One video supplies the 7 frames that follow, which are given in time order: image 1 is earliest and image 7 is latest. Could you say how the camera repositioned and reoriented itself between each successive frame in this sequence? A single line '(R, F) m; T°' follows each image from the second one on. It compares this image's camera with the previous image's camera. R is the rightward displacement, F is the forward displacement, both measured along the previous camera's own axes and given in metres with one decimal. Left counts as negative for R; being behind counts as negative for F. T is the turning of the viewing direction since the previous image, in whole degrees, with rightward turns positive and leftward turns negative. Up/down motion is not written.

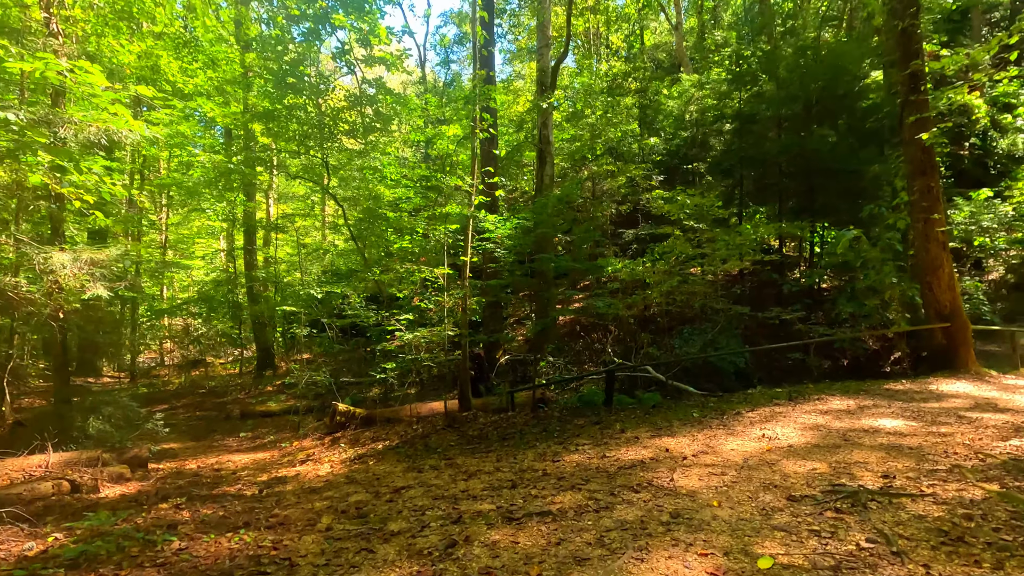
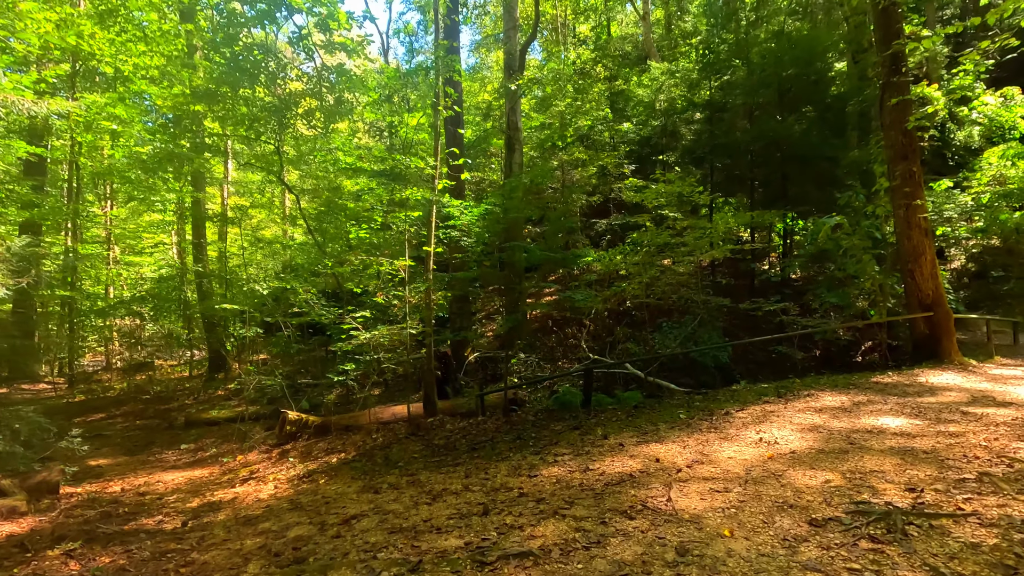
(0.0, +0.5) m; +3°
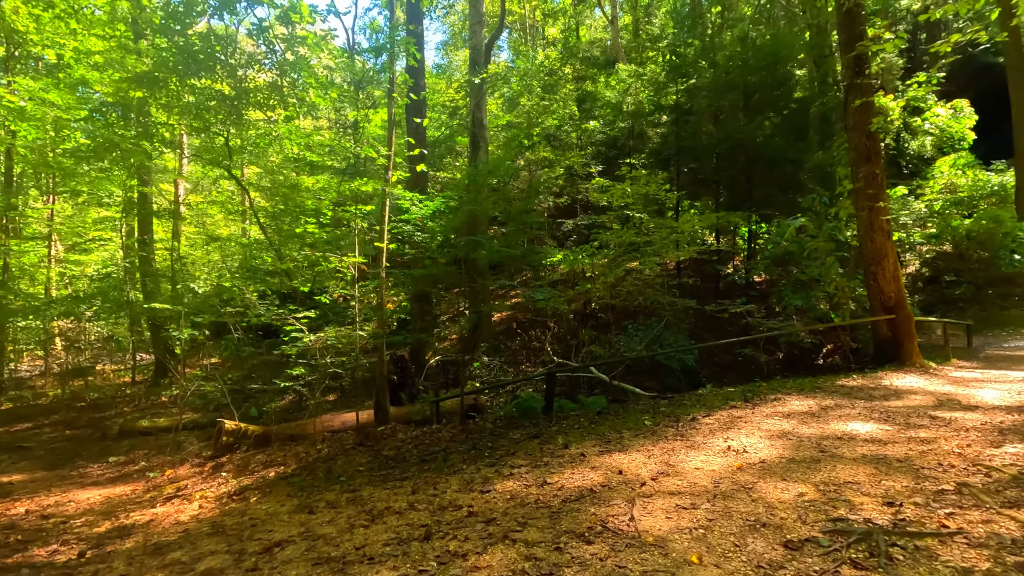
(+0.1, +0.3) m; +3°
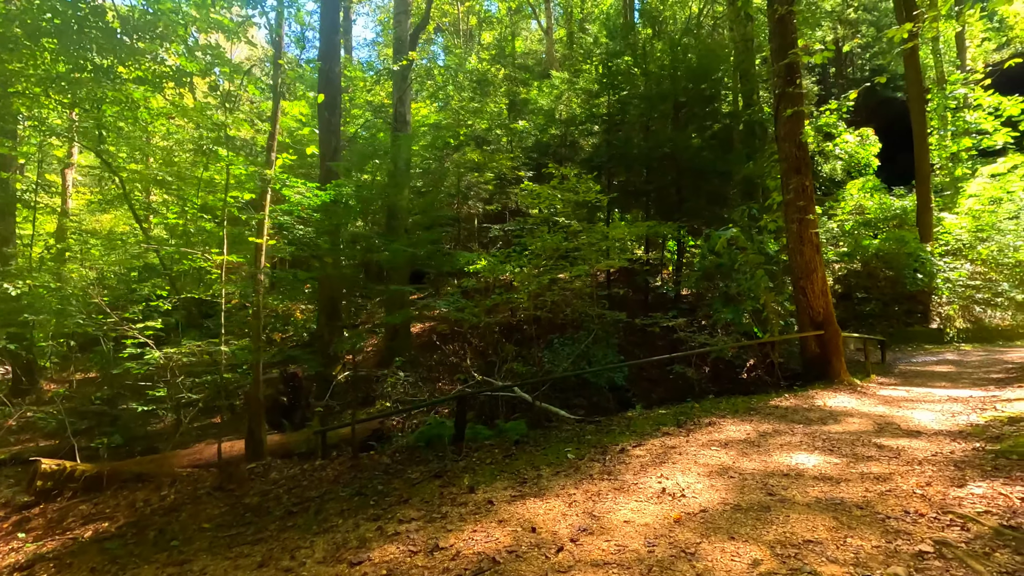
(+0.2, +0.7) m; +7°
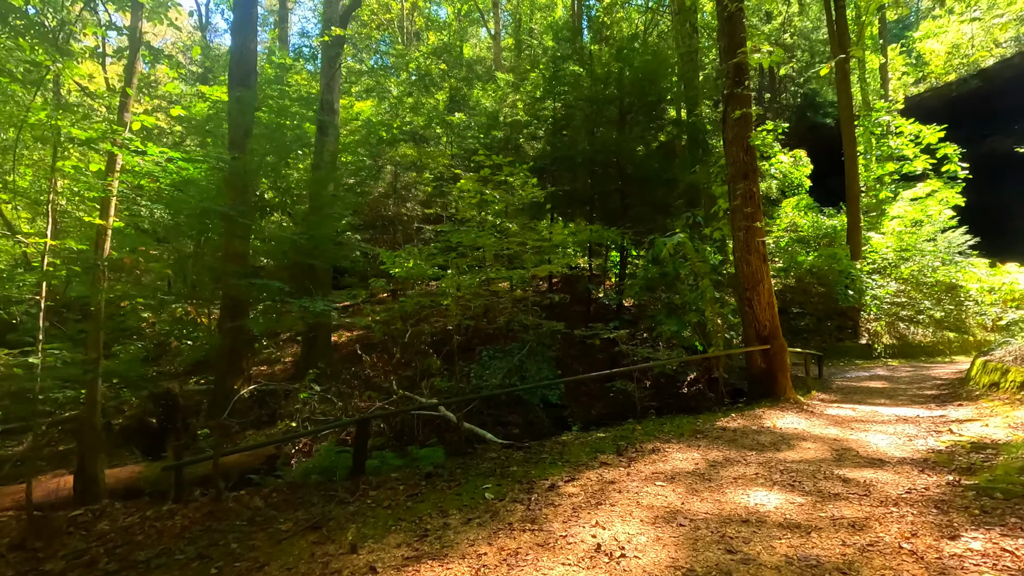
(+0.2, +0.7) m; +6°
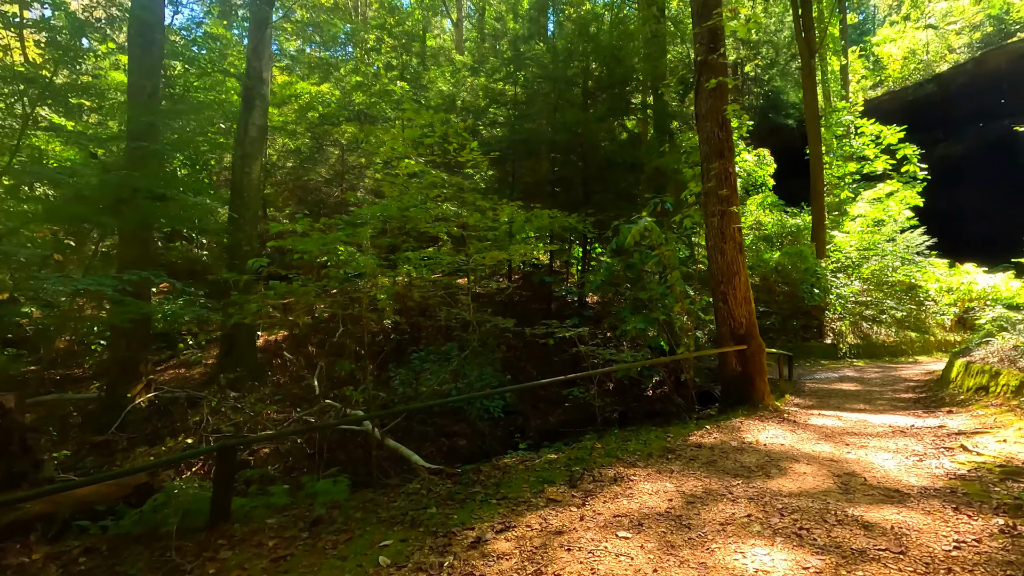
(+0.2, +0.9) m; +4°
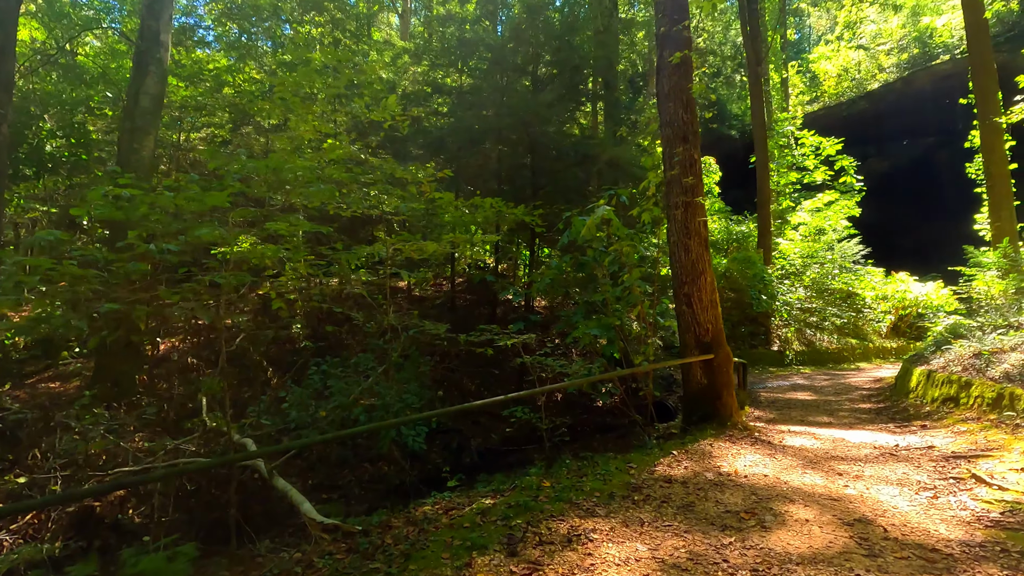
(+0.1, +0.8) m; +6°
